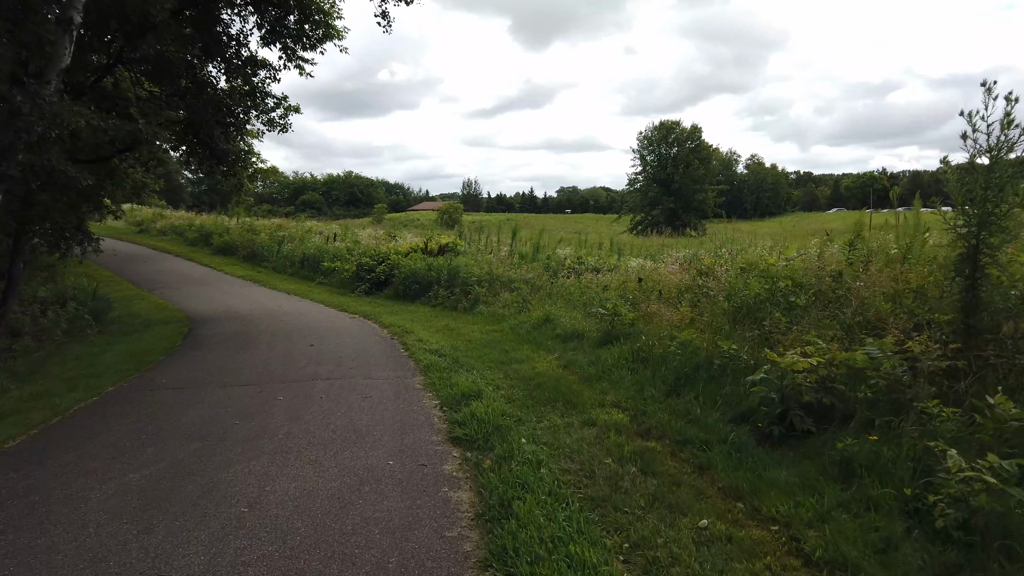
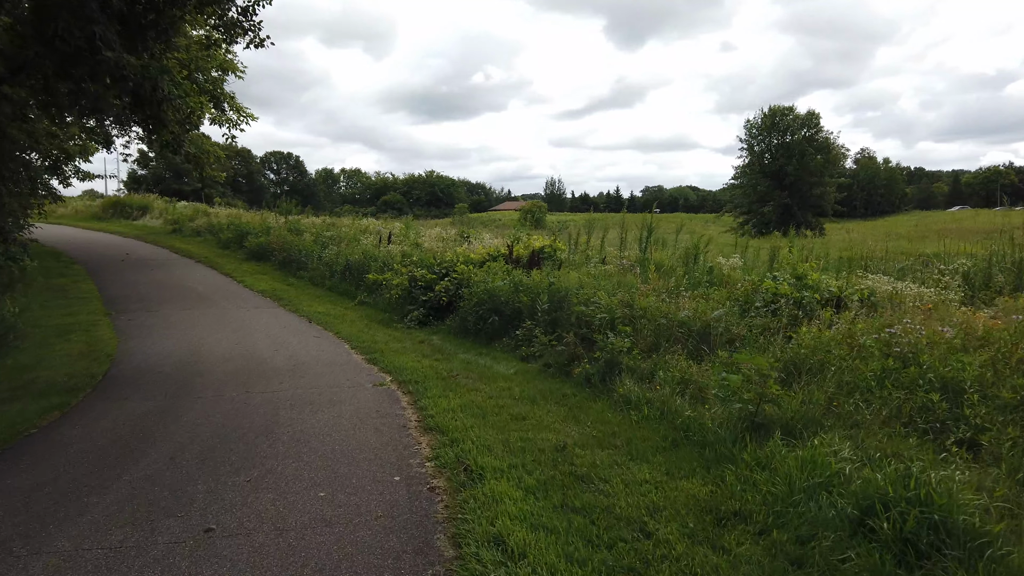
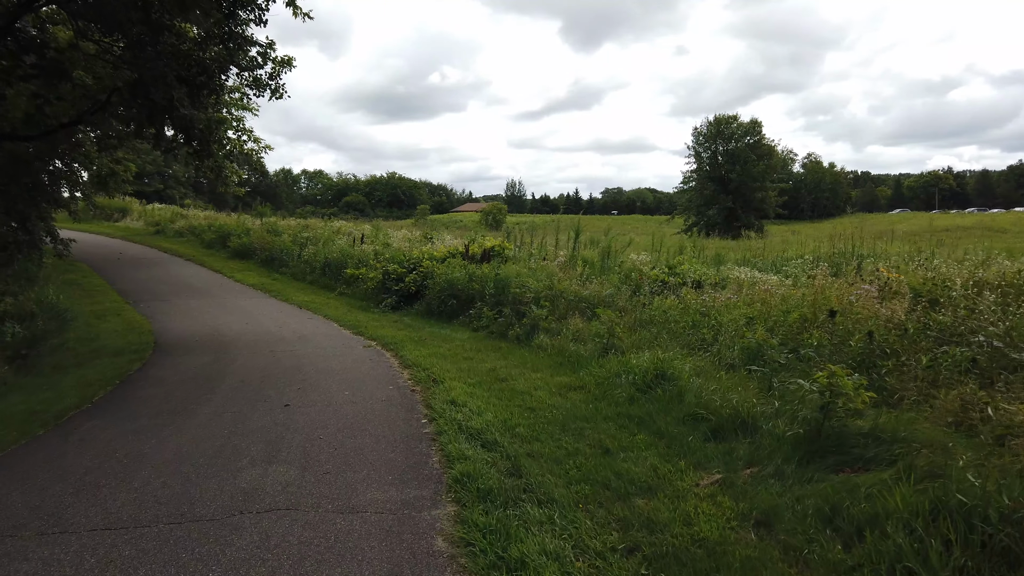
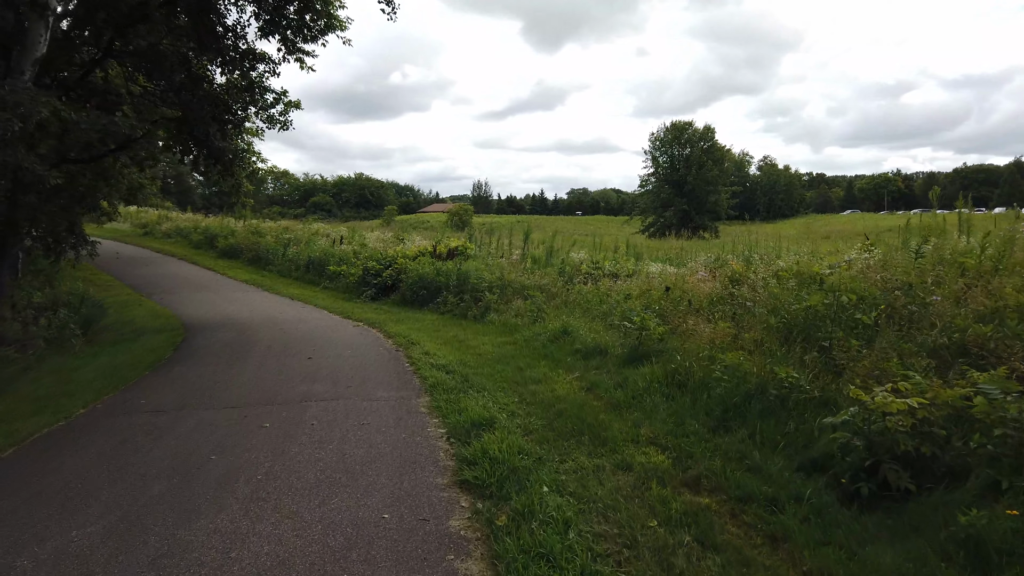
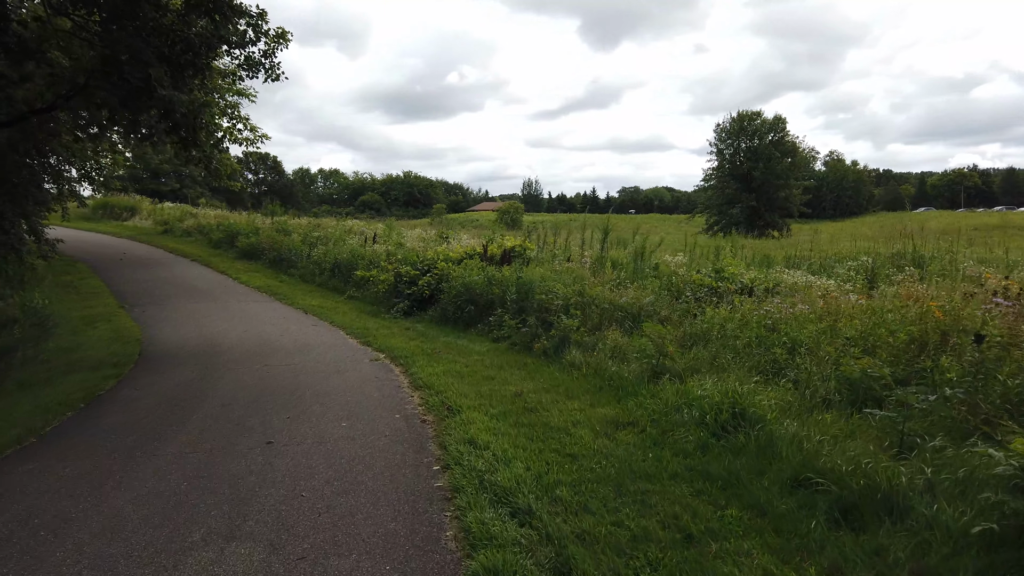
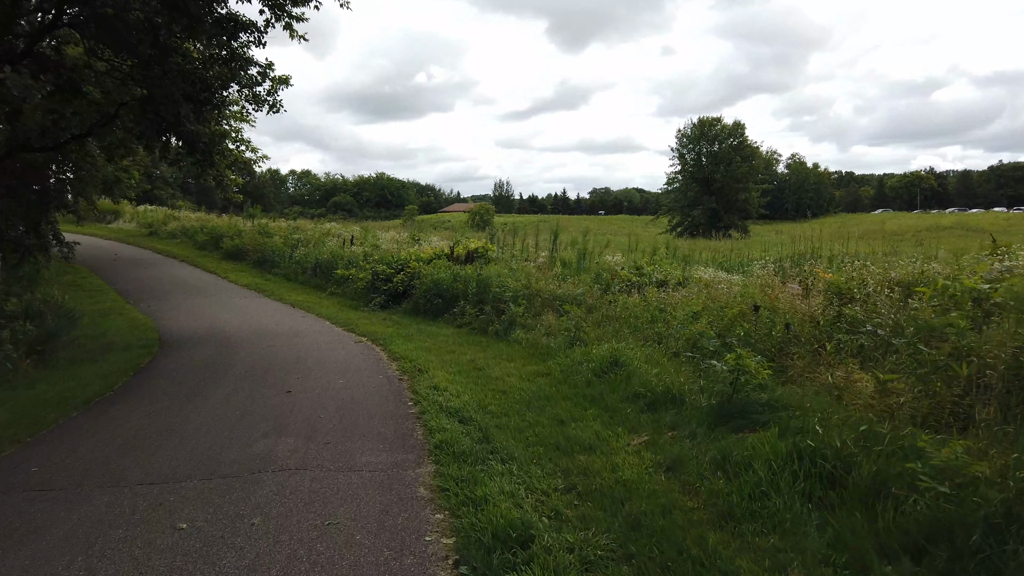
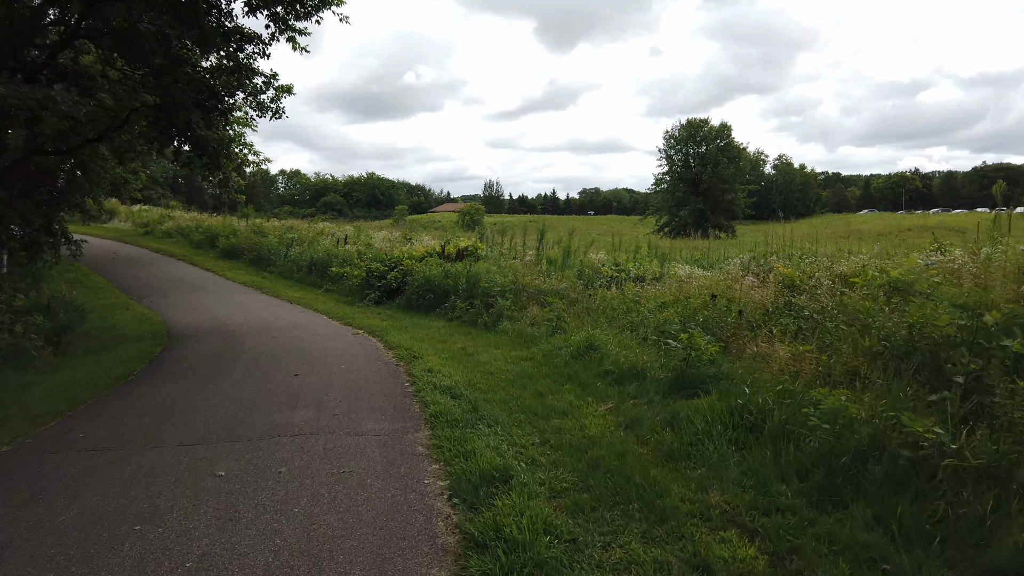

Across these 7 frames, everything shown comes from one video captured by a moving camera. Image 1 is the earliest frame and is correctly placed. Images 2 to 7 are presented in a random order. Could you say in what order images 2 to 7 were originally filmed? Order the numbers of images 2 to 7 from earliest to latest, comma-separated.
4, 7, 6, 3, 5, 2
